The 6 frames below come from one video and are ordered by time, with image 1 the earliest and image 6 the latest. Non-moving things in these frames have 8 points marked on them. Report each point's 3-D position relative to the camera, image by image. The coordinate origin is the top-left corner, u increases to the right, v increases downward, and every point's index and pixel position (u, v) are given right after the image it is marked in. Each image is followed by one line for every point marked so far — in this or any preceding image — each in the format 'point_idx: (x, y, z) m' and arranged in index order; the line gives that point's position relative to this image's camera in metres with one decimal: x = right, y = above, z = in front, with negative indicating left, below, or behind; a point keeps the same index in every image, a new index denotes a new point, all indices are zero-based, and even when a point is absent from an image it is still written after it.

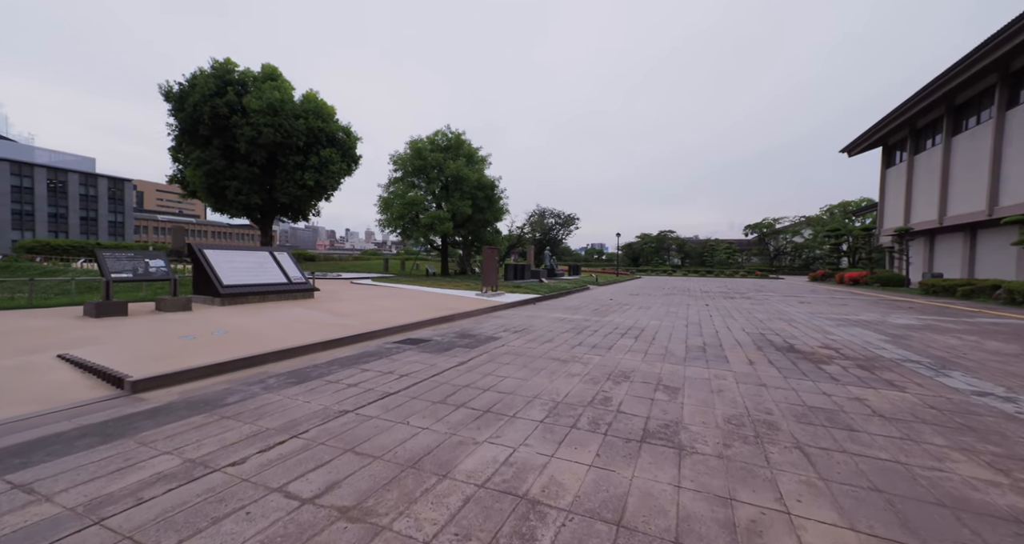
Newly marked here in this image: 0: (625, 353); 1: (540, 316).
0: (+1.8, -1.3, +6.3) m
1: (+0.7, -1.2, +10.6) m
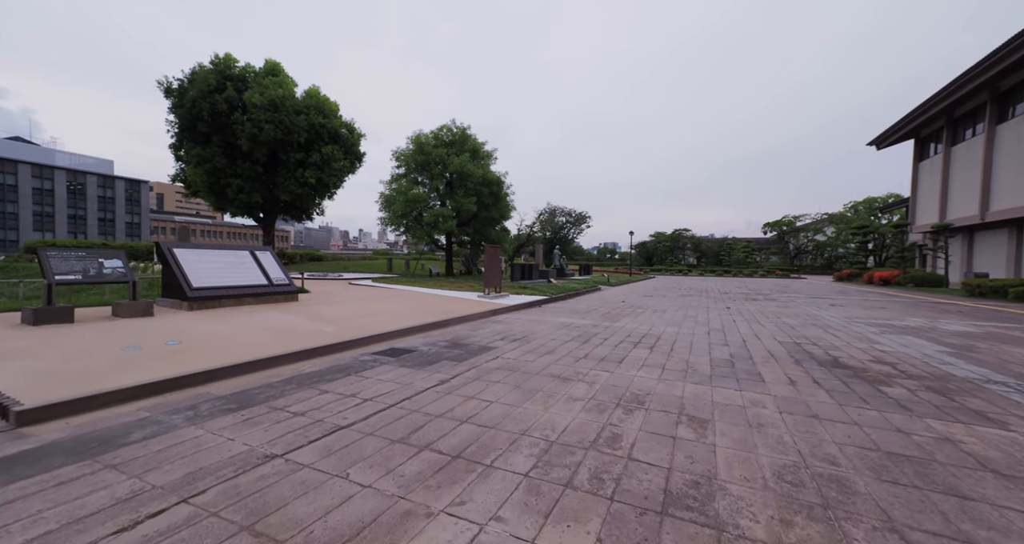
0: (+1.7, -1.3, +5.4) m
1: (+0.8, -1.2, +9.7) m
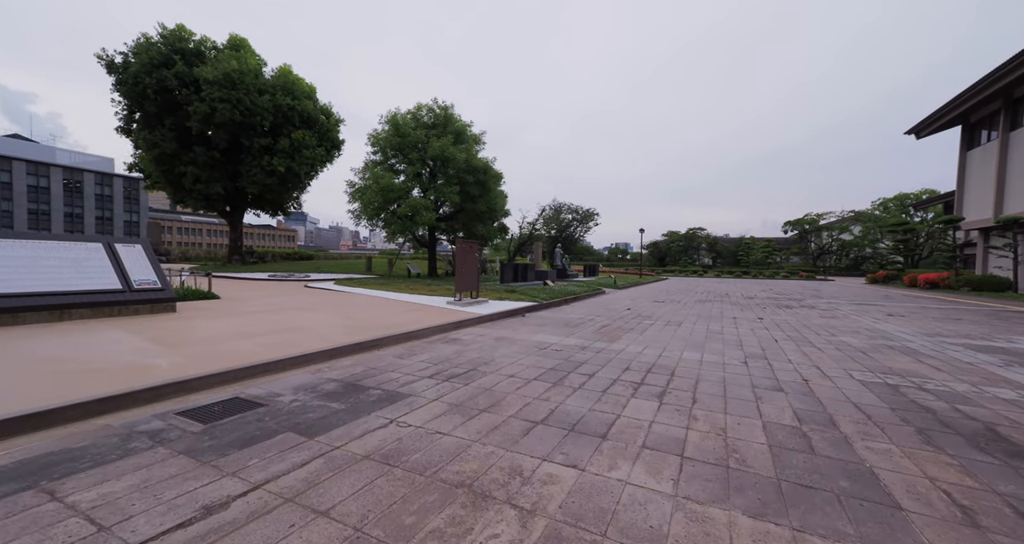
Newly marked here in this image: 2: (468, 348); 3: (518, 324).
0: (+0.9, -1.3, +2.8) m
1: (+0.1, -1.3, +7.2) m
2: (-0.7, -1.2, +6.5) m
3: (+0.1, -1.2, +9.1) m
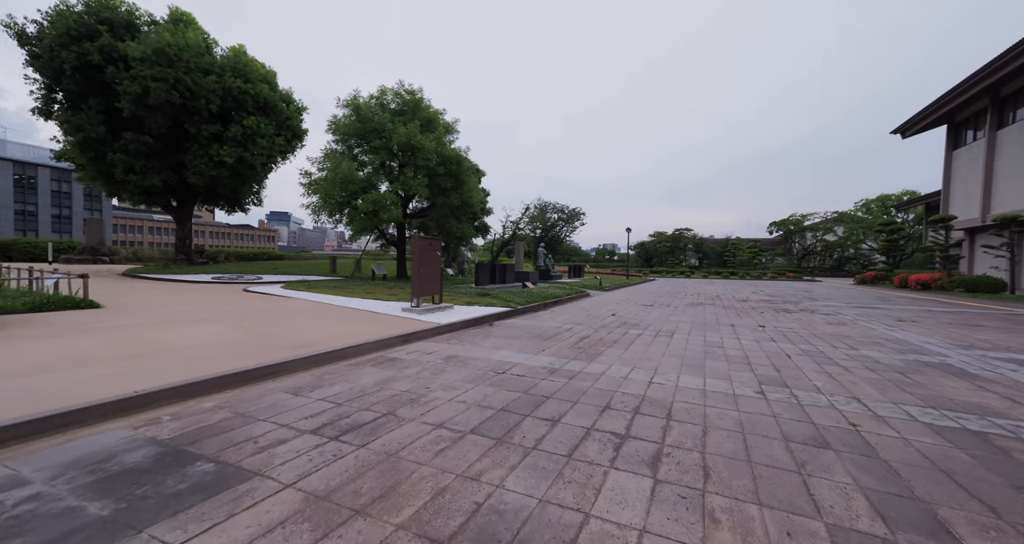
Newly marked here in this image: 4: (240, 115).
0: (+0.3, -1.3, +1.3) m
1: (-0.6, -1.3, +5.6) m
2: (-1.3, -1.3, +5.0) m
3: (-0.6, -1.2, +7.6) m
4: (-11.4, +6.6, +16.9) m
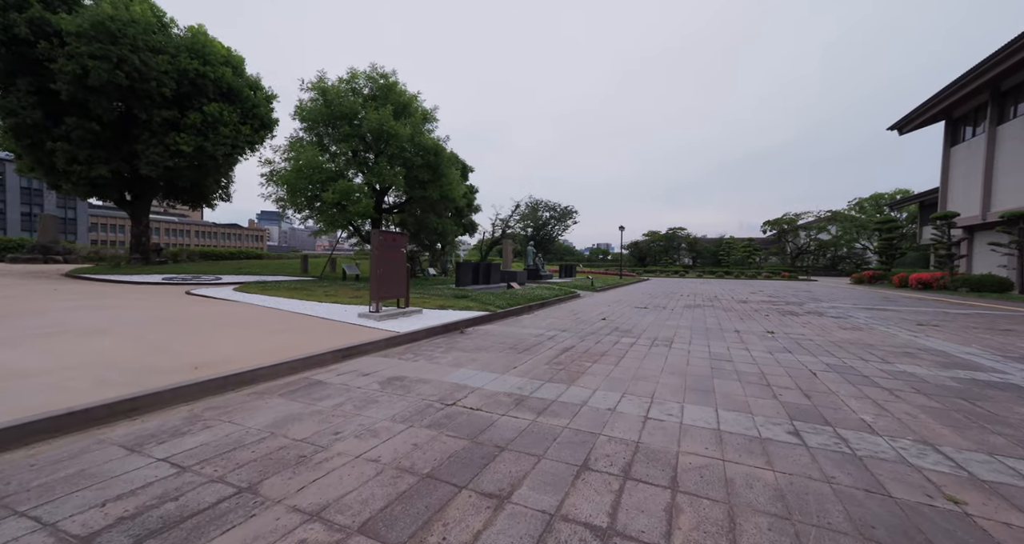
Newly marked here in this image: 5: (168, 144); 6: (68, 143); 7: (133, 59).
0: (-0.1, -1.3, +0.1) m
1: (-1.1, -1.3, +4.4) m
2: (-1.8, -1.3, +3.7) m
3: (-1.1, -1.2, +6.3) m
4: (-12.0, +6.6, +15.5) m
5: (-12.7, +4.7, +14.7) m
6: (-15.1, +4.4, +13.6) m
7: (-12.6, +7.1, +13.4) m
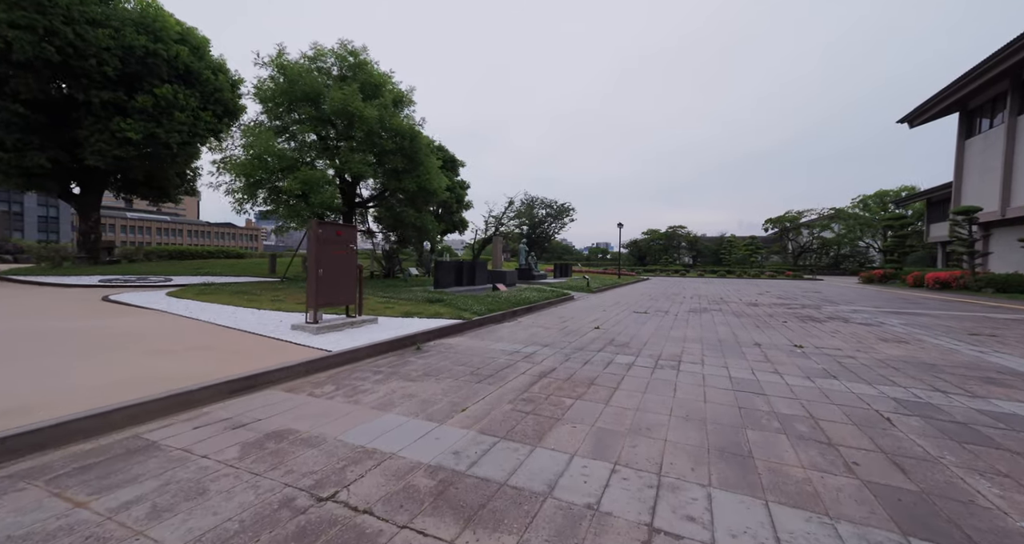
0: (-0.6, -1.4, -1.5) m
1: (-1.6, -1.3, +2.8) m
2: (-2.3, -1.3, +2.2) m
3: (-1.6, -1.2, +4.7) m
4: (-12.6, +6.6, +13.9) m
5: (-13.2, +4.7, +13.1) m
6: (-15.6, +4.4, +12.0) m
7: (-13.1, +7.1, +11.8) m
